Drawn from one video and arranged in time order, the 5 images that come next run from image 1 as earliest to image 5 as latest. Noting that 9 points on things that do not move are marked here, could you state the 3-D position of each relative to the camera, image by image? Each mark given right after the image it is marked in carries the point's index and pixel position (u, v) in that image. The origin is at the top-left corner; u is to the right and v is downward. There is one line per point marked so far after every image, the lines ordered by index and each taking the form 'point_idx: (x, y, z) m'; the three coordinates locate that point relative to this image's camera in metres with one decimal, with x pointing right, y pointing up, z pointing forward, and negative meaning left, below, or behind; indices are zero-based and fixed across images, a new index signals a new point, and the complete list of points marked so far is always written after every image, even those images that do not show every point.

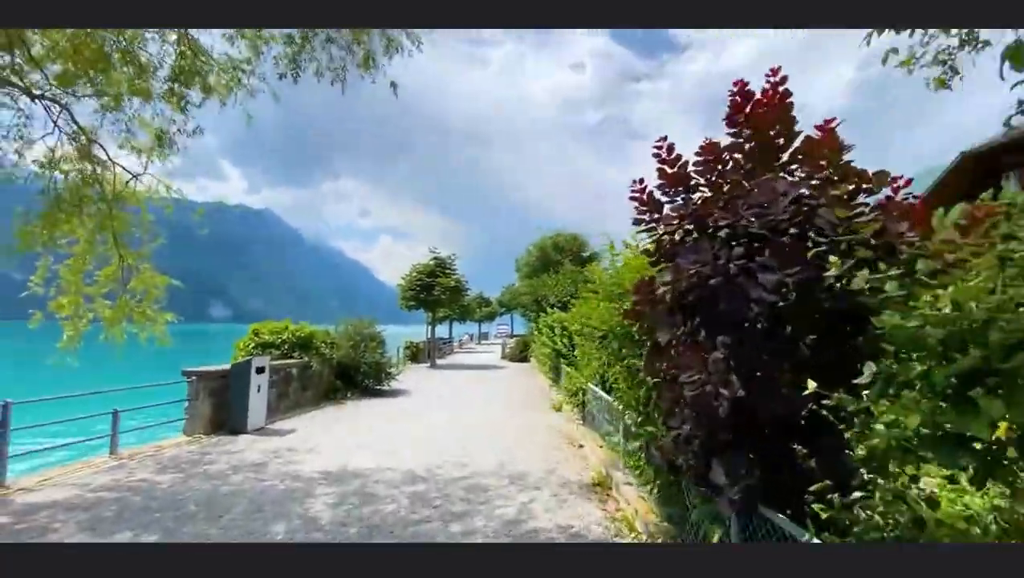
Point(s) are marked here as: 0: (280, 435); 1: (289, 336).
0: (-3.3, -2.1, +8.1) m
1: (-4.3, -0.9, +10.9) m
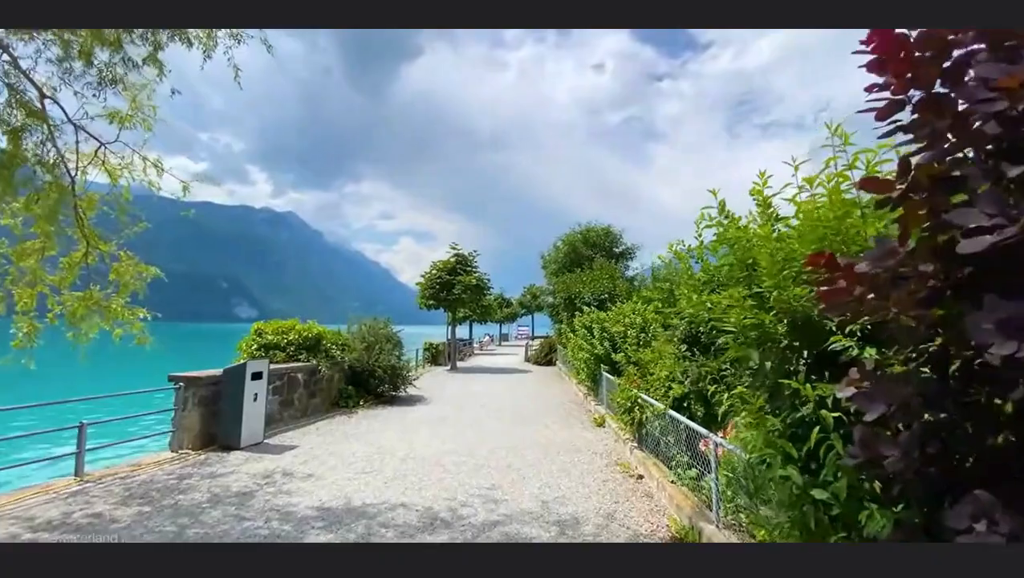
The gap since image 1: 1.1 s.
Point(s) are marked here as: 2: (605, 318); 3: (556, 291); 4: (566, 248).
0: (-2.9, -2.0, +6.9) m
1: (-3.8, -0.8, +9.8) m
2: (+1.6, -0.5, +9.6) m
3: (+1.2, -0.1, +15.4) m
4: (+1.6, +1.2, +16.7) m
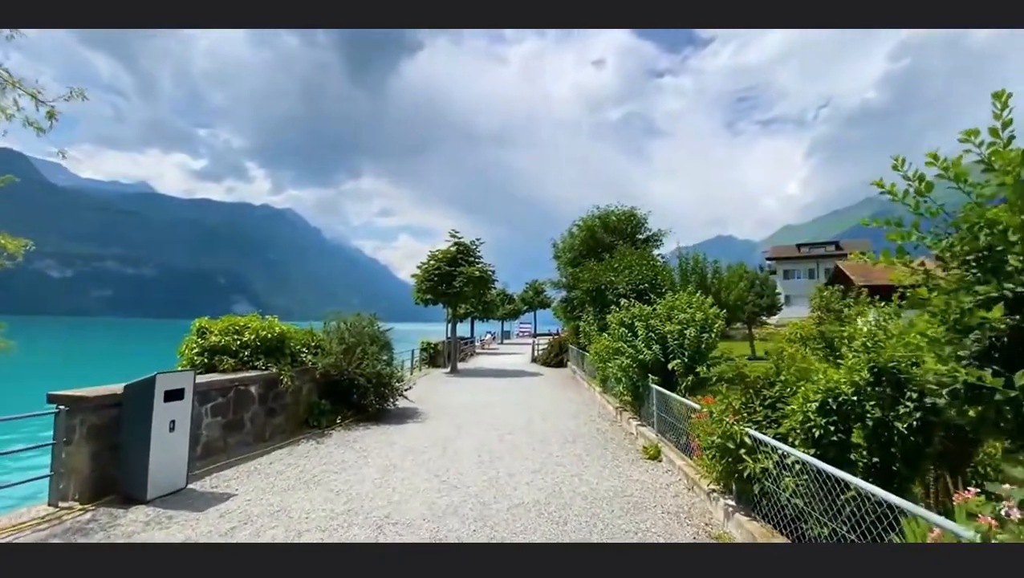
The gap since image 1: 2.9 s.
0: (-2.6, -1.9, +4.7) m
1: (-3.5, -0.7, +7.6) m
2: (+1.8, -0.3, +7.4) m
3: (+1.5, +0.1, +13.2) m
4: (+1.8, +1.4, +14.5) m
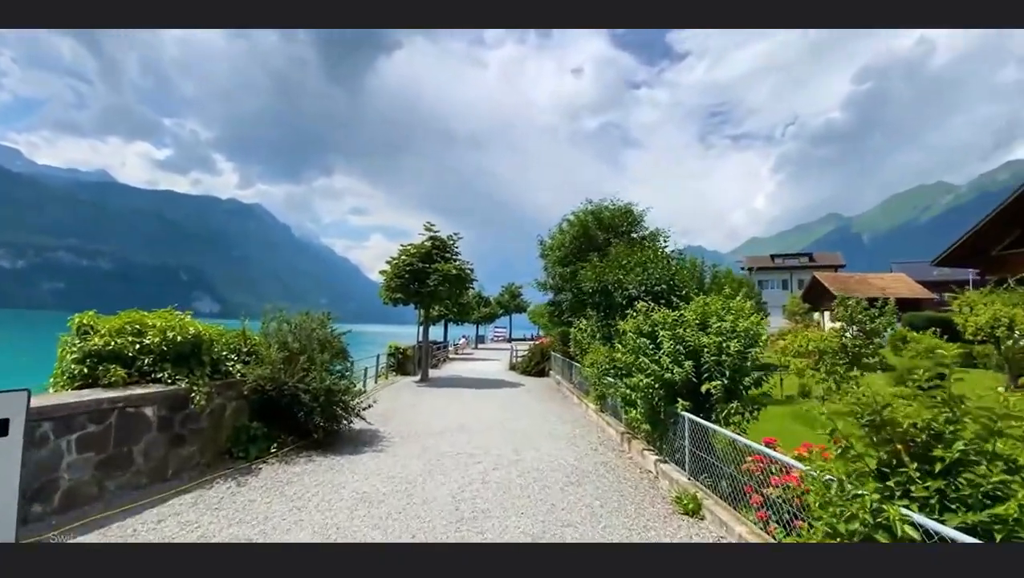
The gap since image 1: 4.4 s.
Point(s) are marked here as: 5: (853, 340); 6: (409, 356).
0: (-2.6, -1.7, +2.9) m
1: (-3.6, -0.5, +5.7) m
2: (+1.7, -0.3, +5.9) m
3: (+1.1, +0.1, +11.6) m
4: (+1.4, +1.4, +12.9) m
5: (+6.1, -0.9, +10.0) m
6: (-3.4, -2.2, +18.7) m
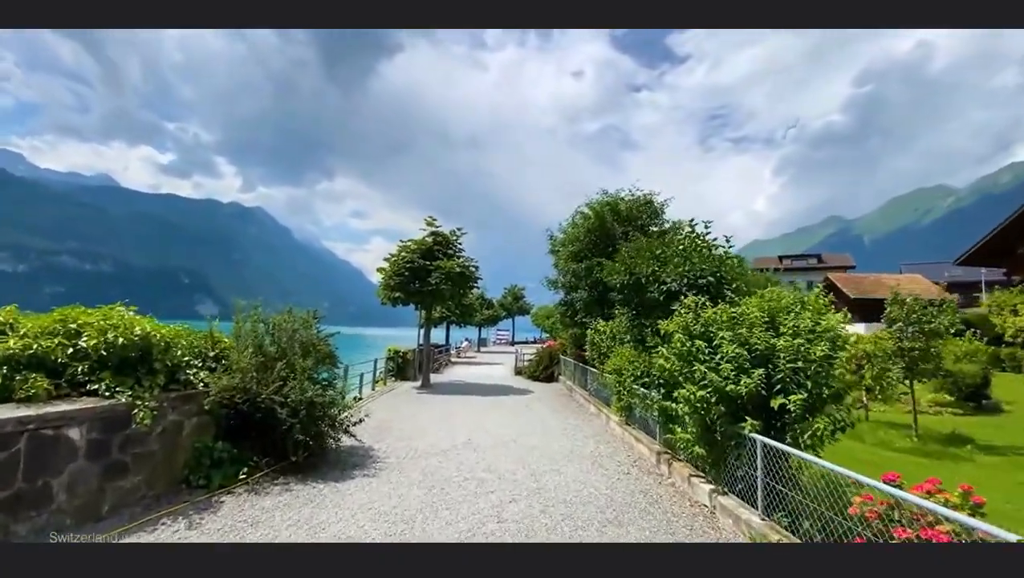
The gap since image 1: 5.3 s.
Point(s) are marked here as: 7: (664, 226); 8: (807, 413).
0: (-2.5, -1.6, +1.8) m
1: (-3.4, -0.4, +4.6) m
2: (+1.9, -0.2, +4.7) m
3: (+1.3, +0.2, +10.5) m
4: (+1.6, +1.4, +11.8) m
5: (+6.3, -0.8, +8.9) m
6: (-3.2, -2.2, +17.6) m
7: (+3.0, +1.3, +11.1) m
8: (+2.2, -0.9, +4.2) m
